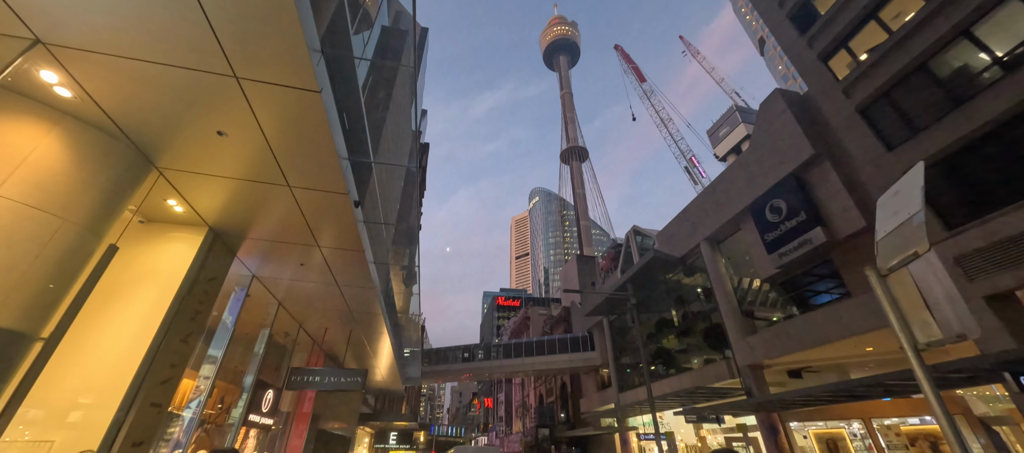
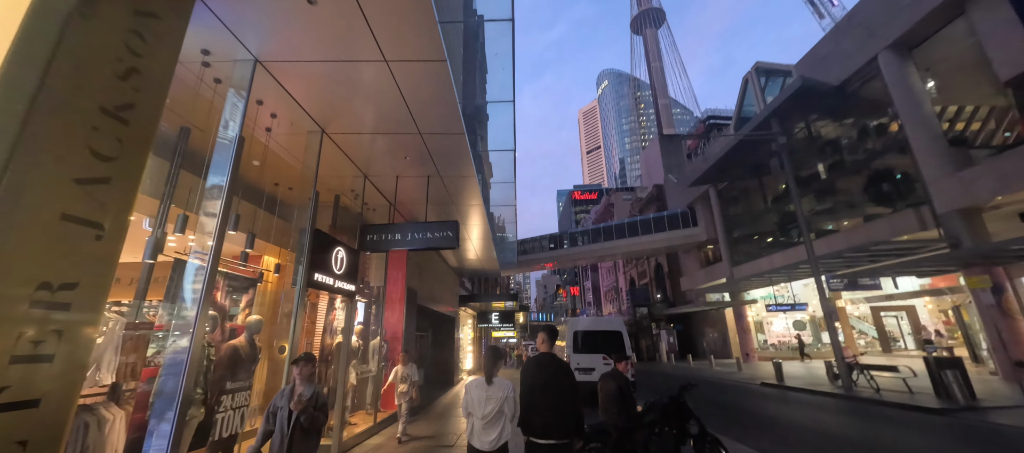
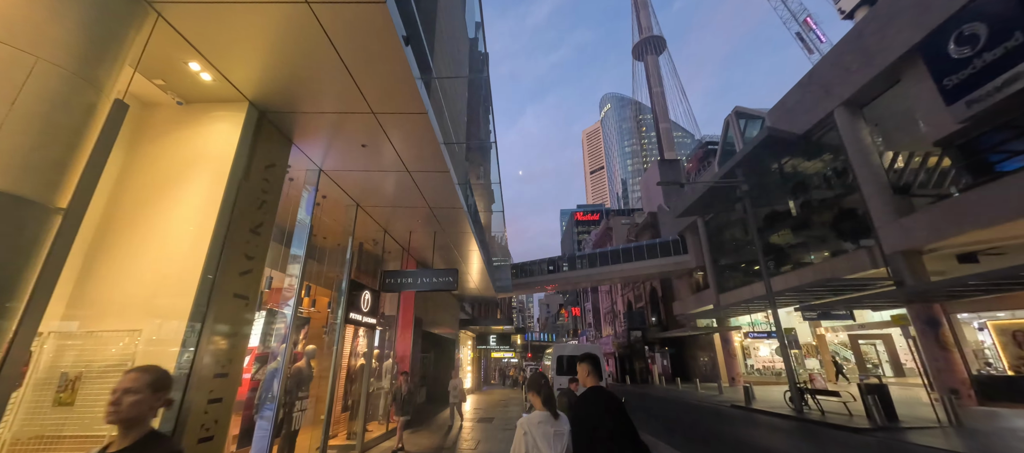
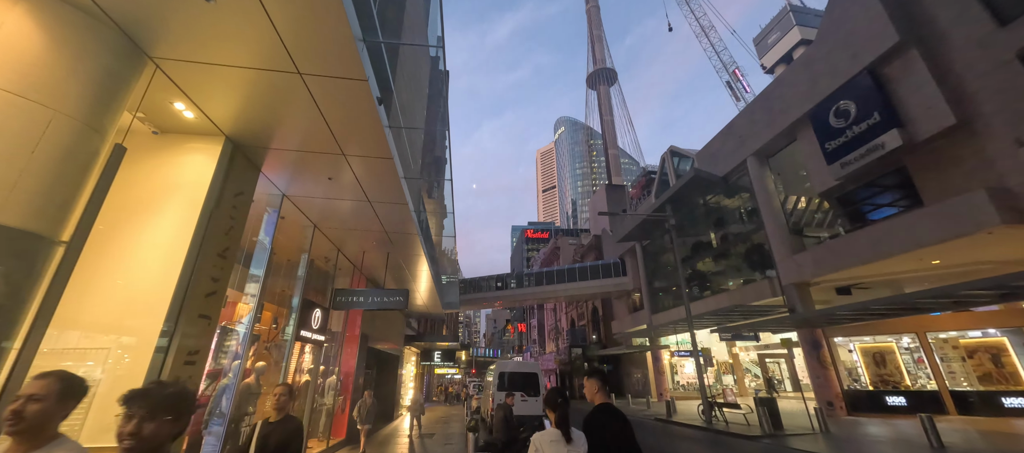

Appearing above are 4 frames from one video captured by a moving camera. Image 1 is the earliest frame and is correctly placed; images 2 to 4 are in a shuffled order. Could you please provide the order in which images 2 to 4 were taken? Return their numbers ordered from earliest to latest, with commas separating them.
4, 3, 2
